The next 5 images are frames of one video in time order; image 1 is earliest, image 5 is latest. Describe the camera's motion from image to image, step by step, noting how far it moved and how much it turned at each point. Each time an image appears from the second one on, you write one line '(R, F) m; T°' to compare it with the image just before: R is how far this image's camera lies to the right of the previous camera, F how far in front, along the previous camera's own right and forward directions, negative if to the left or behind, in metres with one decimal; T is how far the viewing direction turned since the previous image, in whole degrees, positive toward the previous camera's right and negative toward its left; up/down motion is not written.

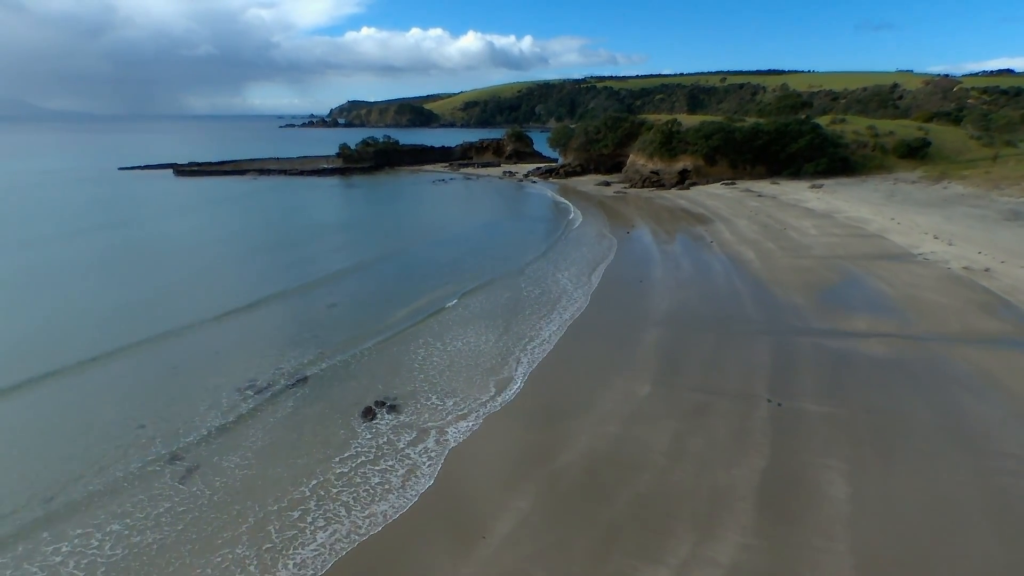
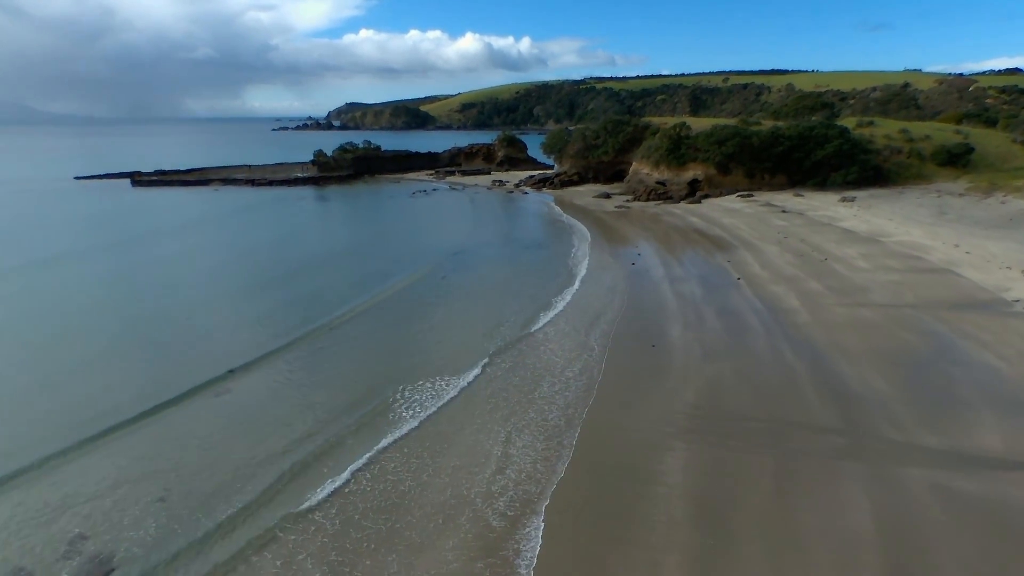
(+0.6, +4.2) m; 0°
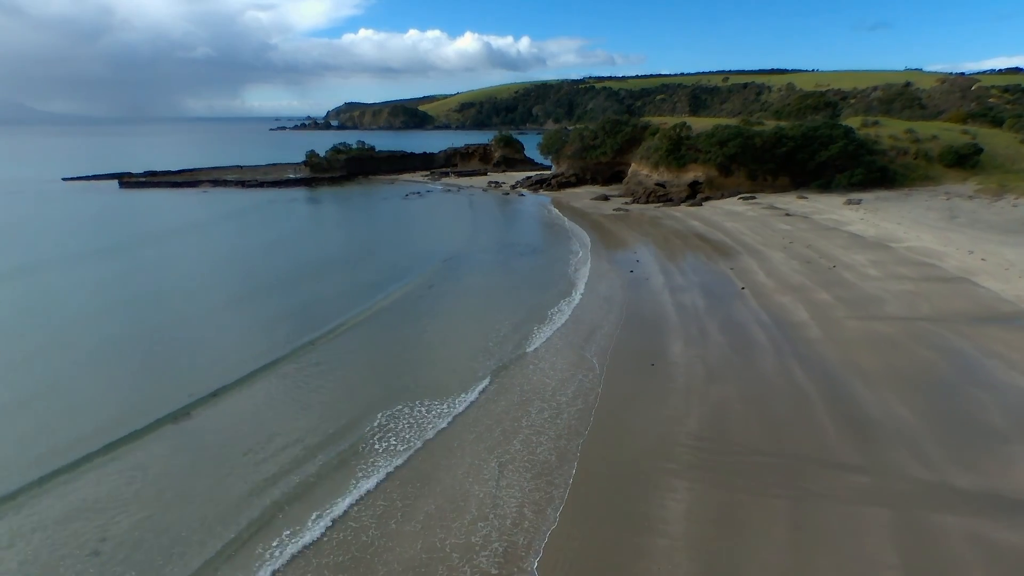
(+0.2, +0.9) m; 0°
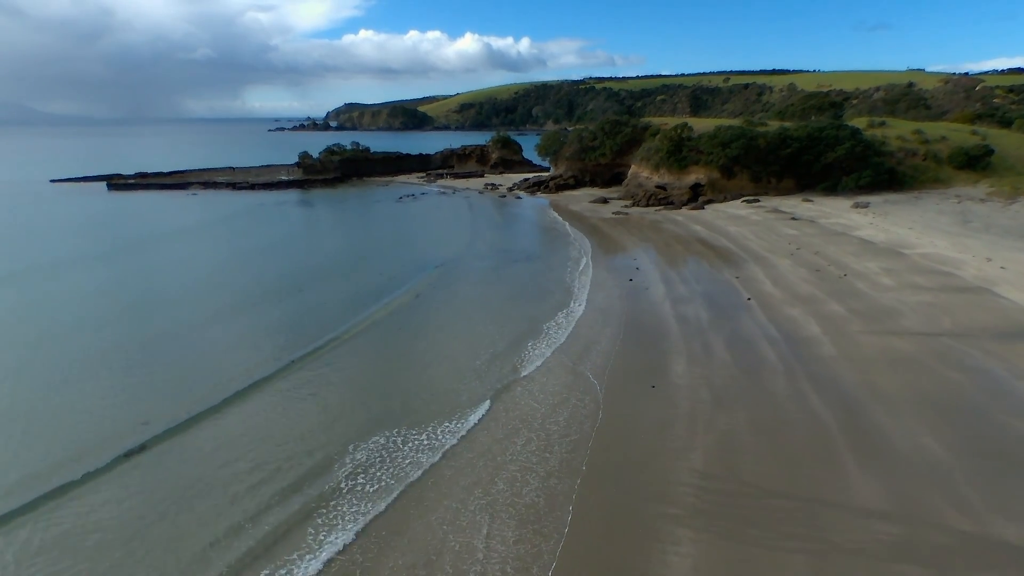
(+0.2, +0.9) m; 0°
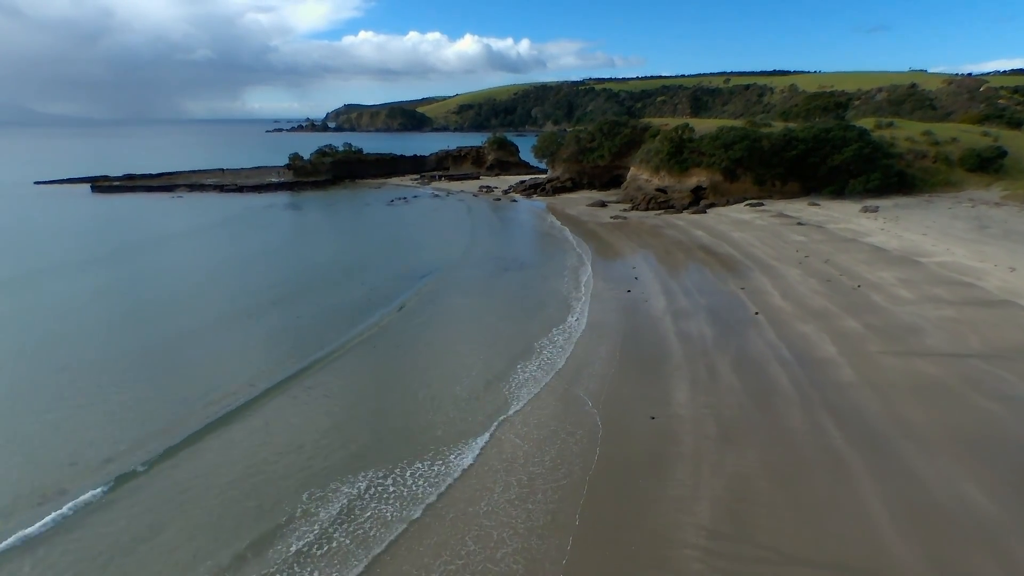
(+0.2, +1.1) m; 0°
